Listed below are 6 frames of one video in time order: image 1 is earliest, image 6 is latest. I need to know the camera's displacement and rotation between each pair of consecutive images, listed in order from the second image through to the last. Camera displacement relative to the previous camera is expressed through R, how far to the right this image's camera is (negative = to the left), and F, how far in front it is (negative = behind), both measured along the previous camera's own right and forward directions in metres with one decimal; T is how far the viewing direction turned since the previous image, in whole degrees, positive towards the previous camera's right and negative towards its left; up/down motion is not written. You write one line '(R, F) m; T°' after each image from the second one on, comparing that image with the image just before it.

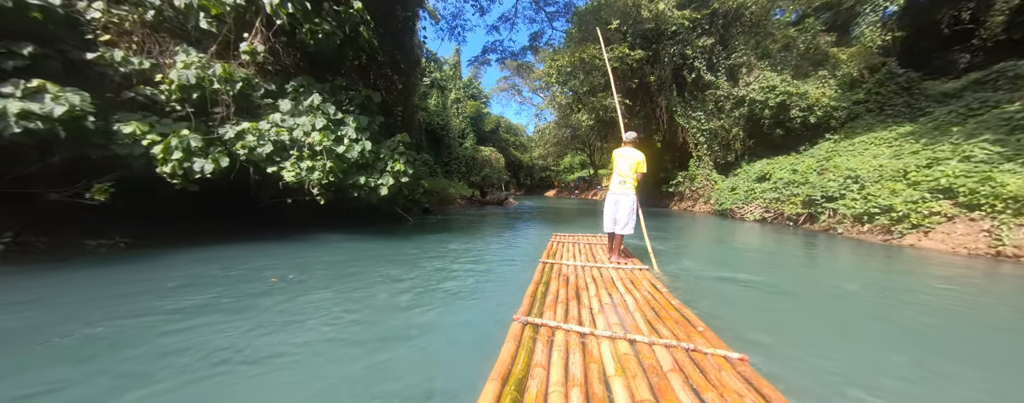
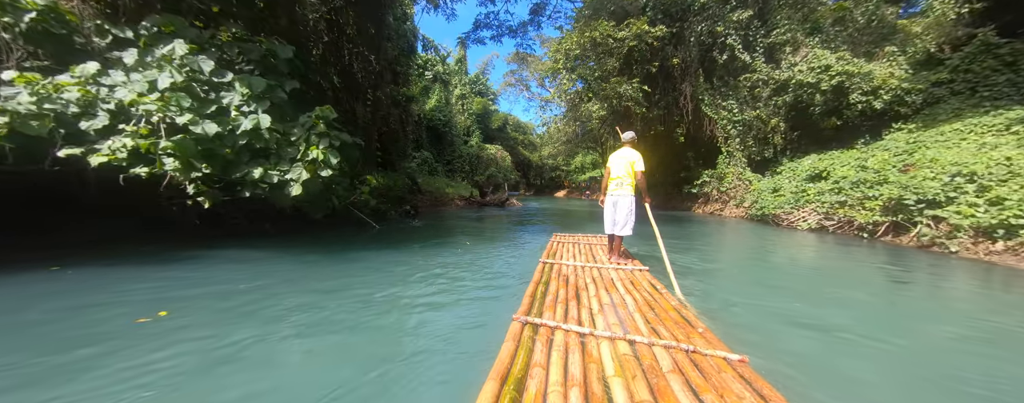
(+0.3, +1.2) m; -2°
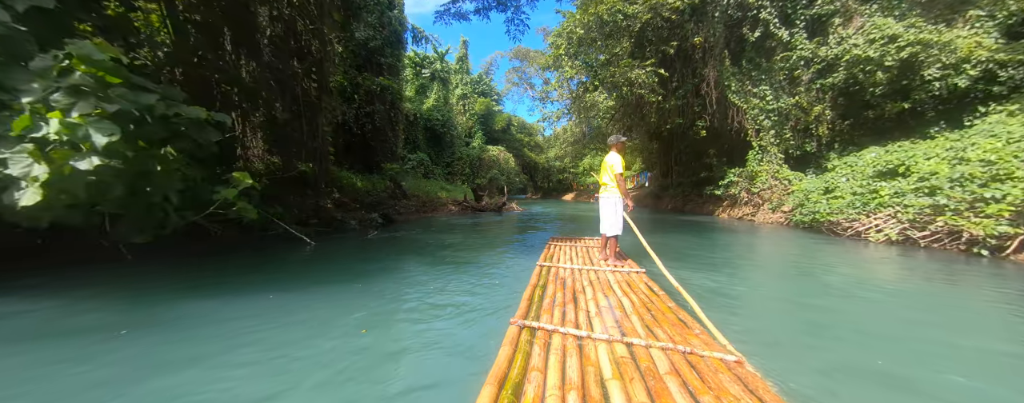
(+0.4, +1.2) m; -2°
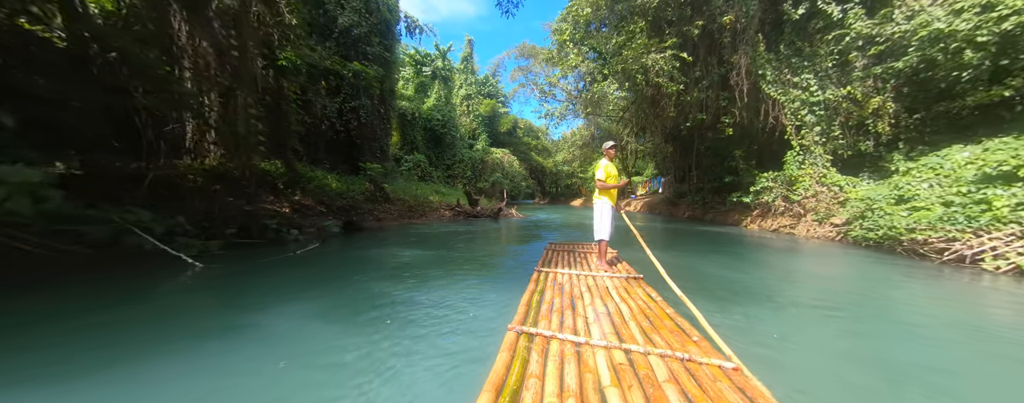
(+0.3, +1.1) m; -2°
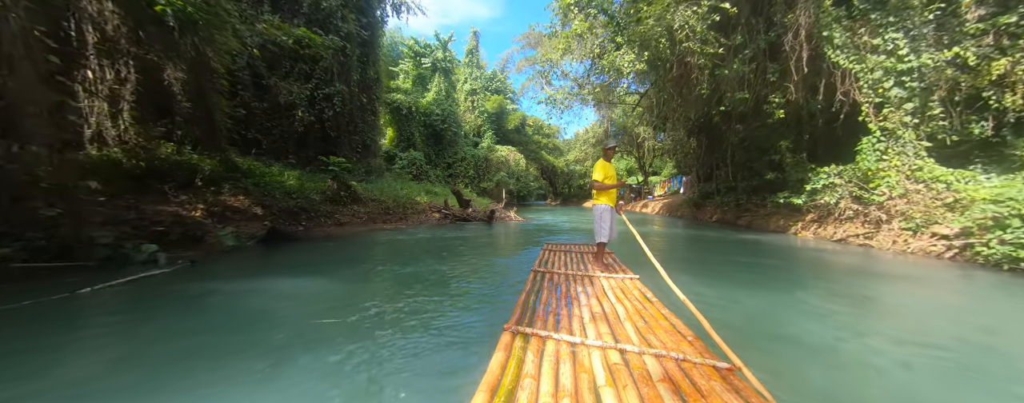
(+0.5, +1.4) m; -3°
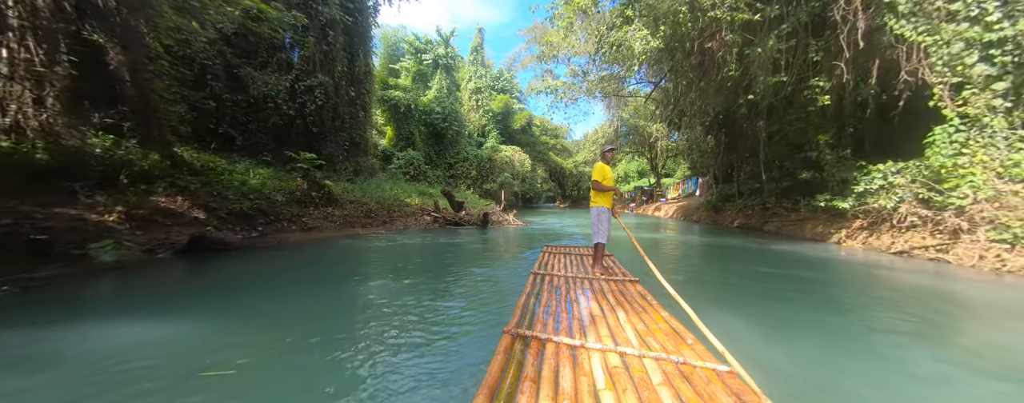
(+0.3, +0.8) m; -2°
